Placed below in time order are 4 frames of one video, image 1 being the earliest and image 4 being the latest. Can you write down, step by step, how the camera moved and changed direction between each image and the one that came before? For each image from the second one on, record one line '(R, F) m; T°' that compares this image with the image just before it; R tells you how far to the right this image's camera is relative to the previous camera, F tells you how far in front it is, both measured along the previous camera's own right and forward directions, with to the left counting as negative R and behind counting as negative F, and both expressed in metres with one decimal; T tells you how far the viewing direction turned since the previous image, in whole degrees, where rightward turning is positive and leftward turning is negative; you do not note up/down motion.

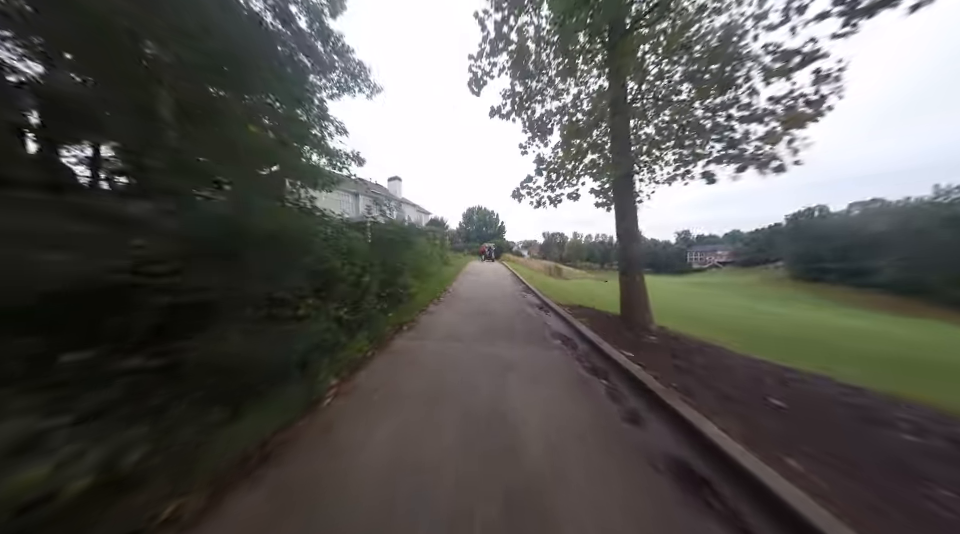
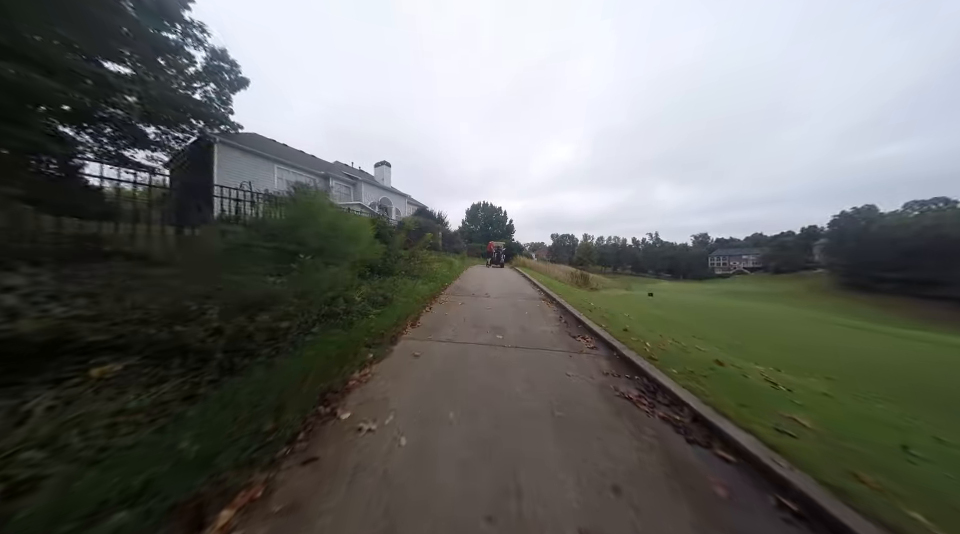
(0.0, +3.1) m; -1°
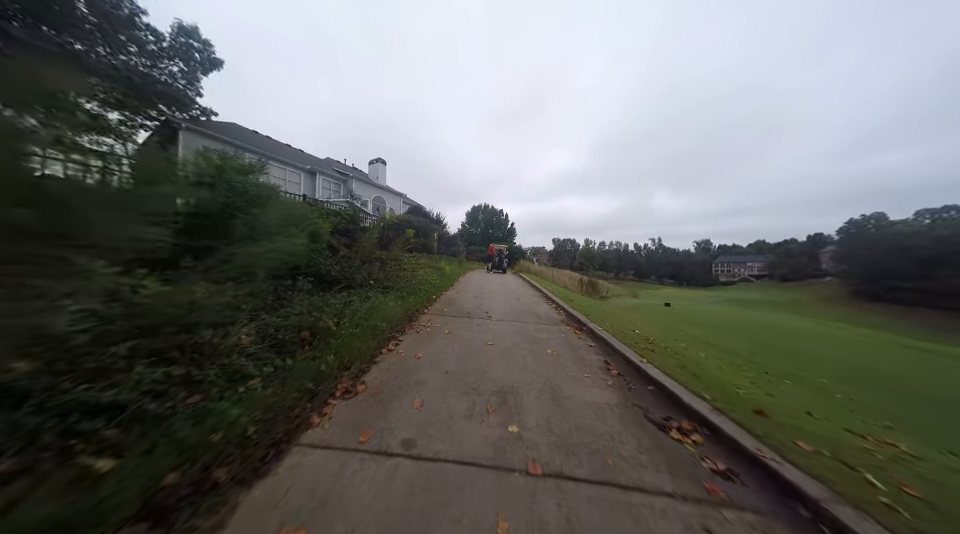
(0.0, +0.9) m; 0°
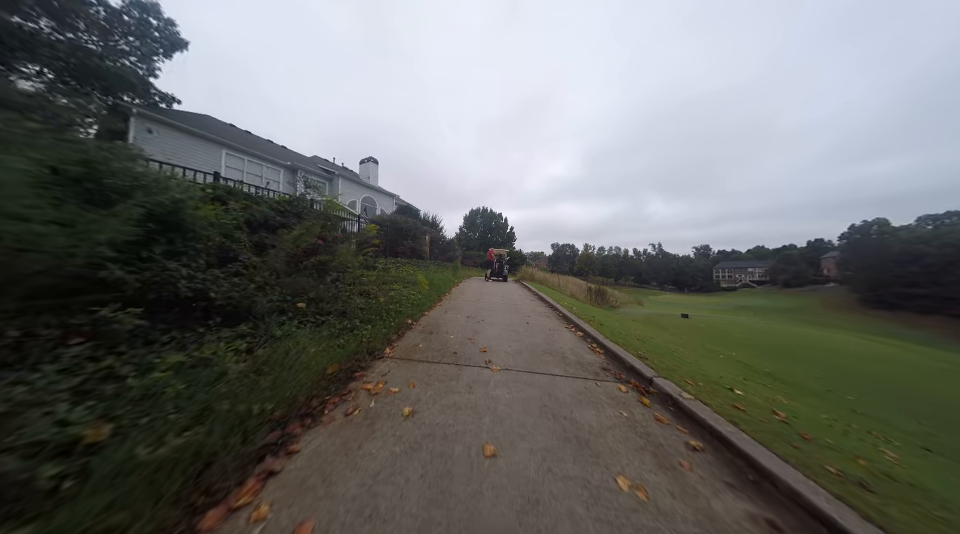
(0.0, +0.9) m; 0°
